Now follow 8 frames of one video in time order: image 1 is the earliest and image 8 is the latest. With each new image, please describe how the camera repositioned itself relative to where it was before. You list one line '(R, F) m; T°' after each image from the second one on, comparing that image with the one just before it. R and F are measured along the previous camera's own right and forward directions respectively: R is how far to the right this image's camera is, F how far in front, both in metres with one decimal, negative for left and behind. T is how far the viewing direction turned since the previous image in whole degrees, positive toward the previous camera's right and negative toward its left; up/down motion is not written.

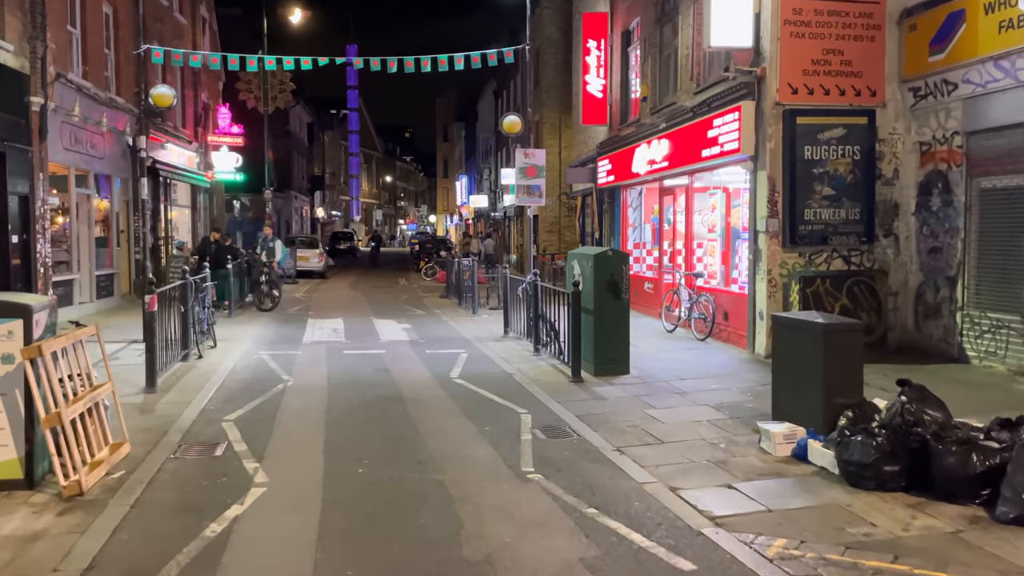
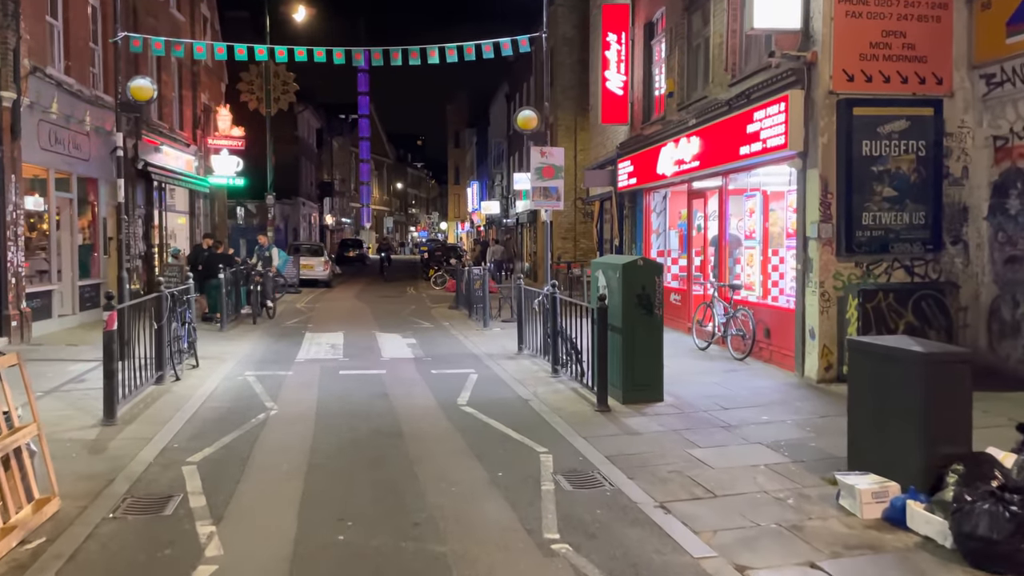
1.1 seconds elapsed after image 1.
(-0.1, +1.3) m; -1°
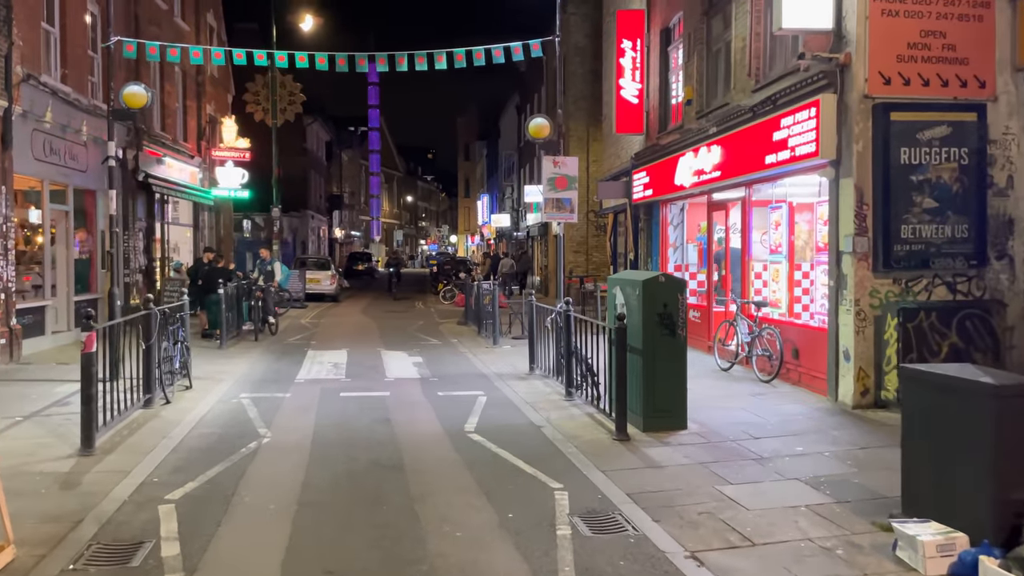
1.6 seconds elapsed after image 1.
(0.0, +0.6) m; -1°
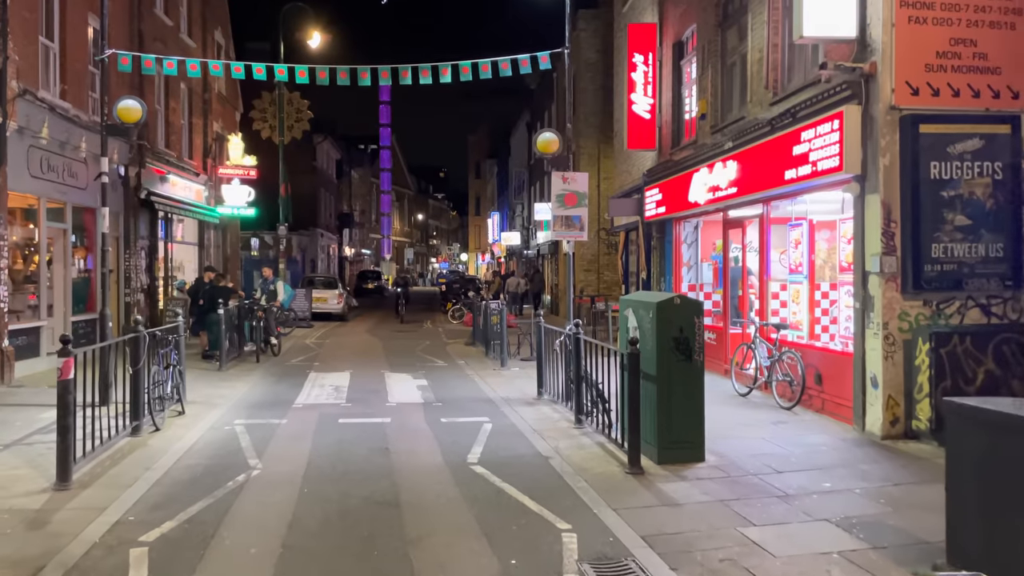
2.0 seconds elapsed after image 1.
(+0.1, +0.5) m; -1°
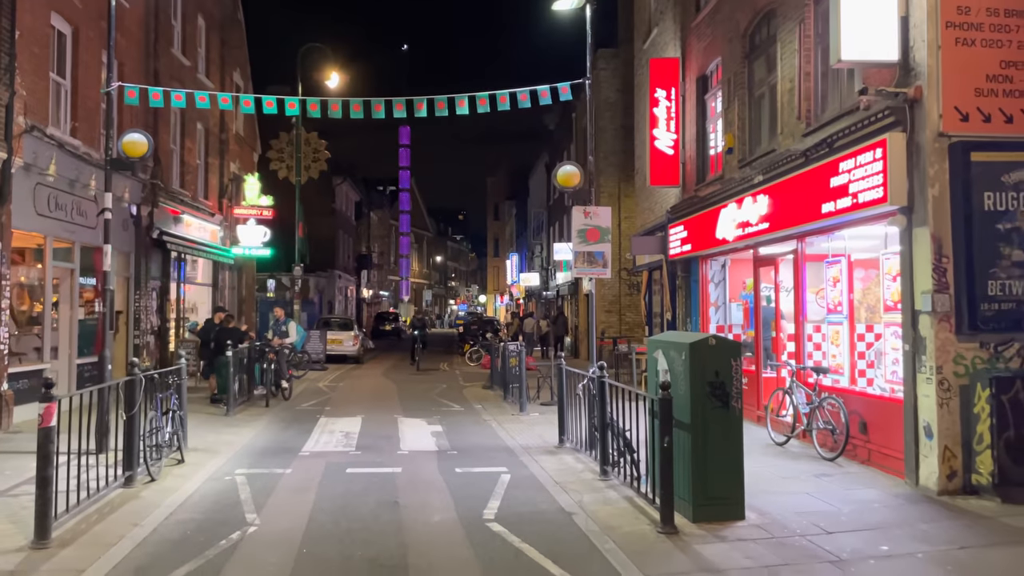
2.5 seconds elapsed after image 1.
(0.0, +0.6) m; -1°
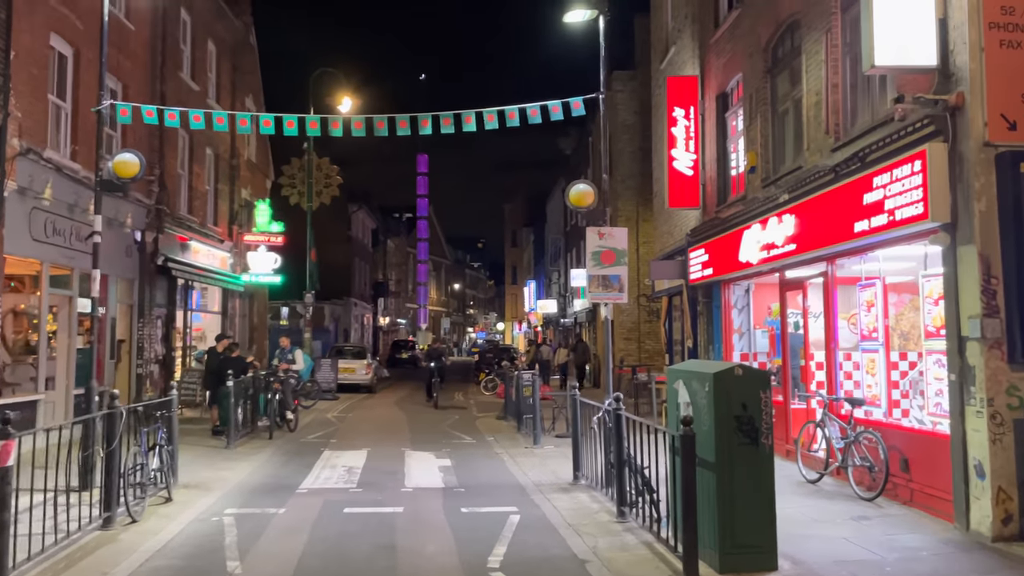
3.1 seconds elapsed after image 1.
(+0.1, +0.6) m; -1°
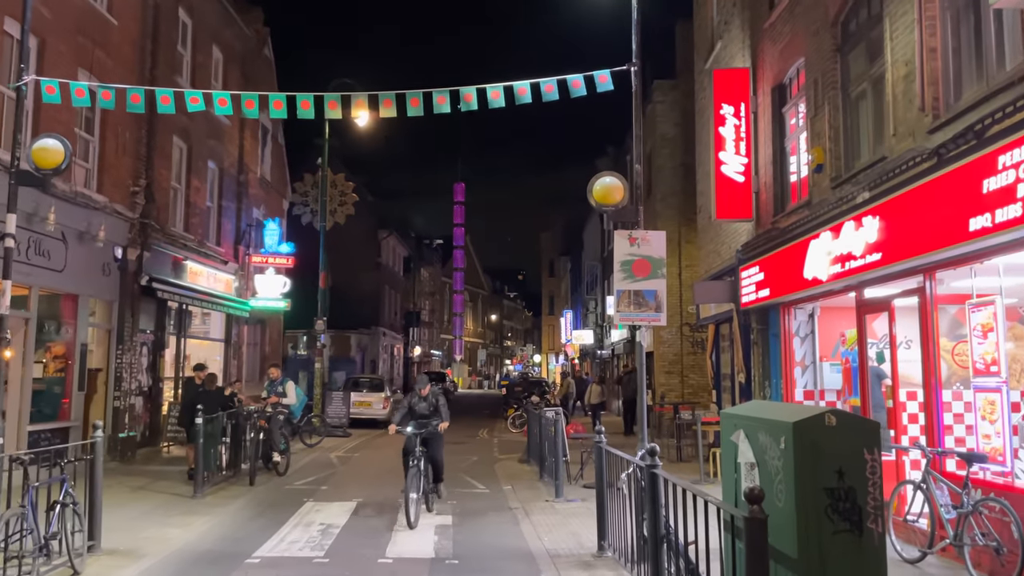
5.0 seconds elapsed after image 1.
(+0.3, +2.0) m; -3°
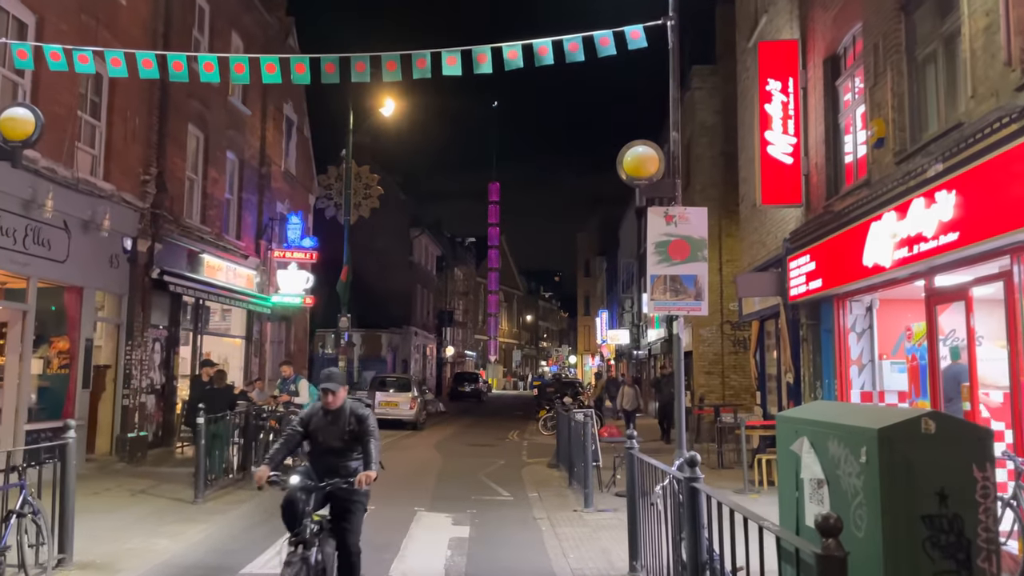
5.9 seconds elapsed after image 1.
(+0.1, +0.9) m; -3°
